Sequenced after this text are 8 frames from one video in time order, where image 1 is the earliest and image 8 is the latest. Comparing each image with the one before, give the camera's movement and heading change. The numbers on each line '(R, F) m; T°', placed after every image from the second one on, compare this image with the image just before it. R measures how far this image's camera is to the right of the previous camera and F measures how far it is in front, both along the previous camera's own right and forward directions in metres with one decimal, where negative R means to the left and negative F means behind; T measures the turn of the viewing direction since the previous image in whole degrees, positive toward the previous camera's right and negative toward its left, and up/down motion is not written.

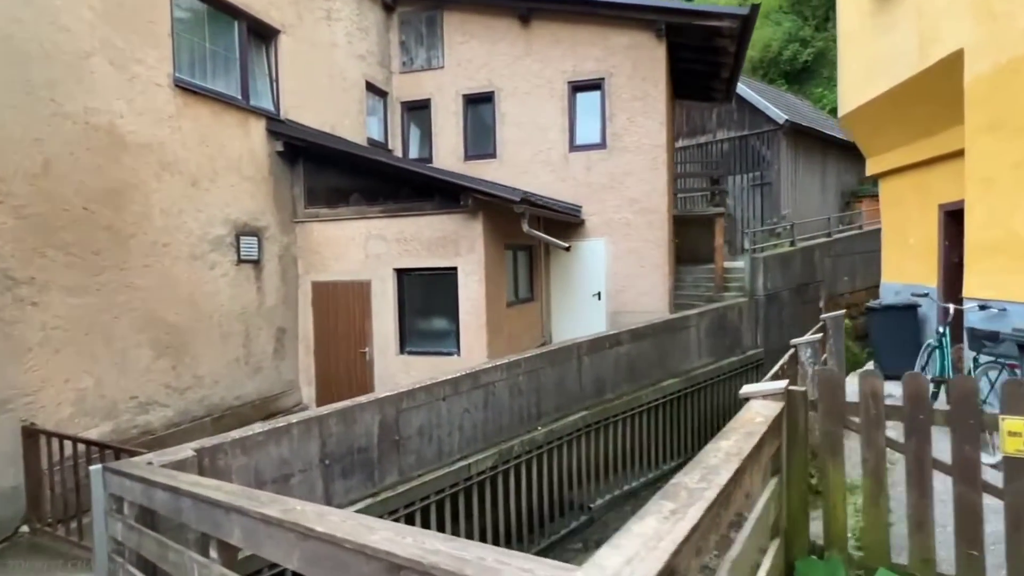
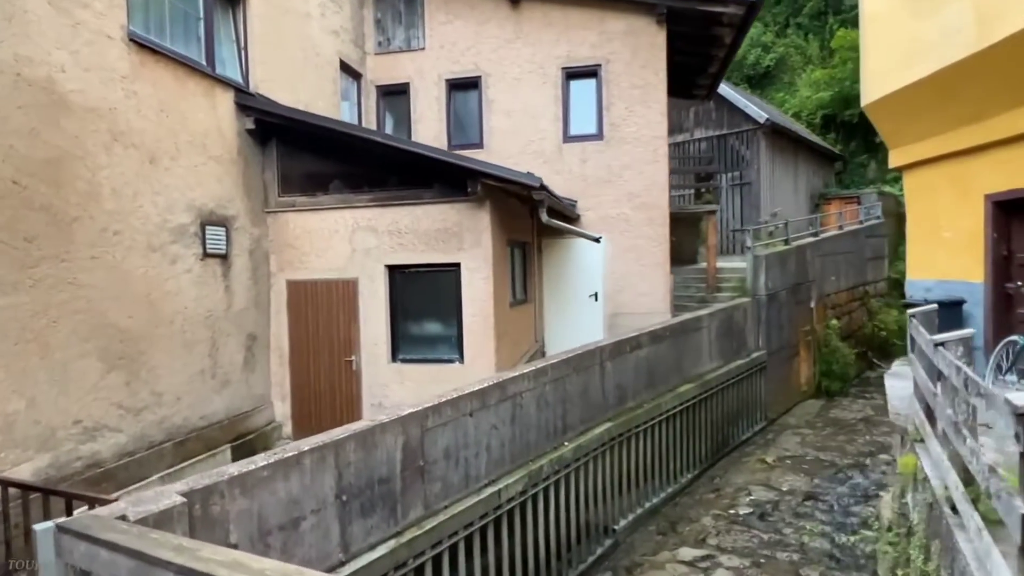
(-0.9, +0.9) m; +6°
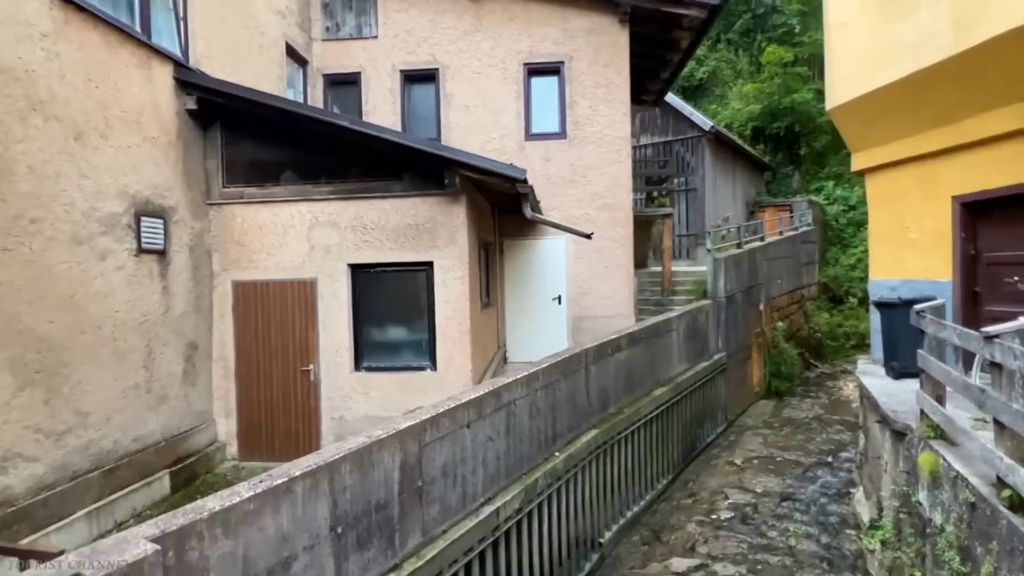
(-0.6, +0.5) m; +7°
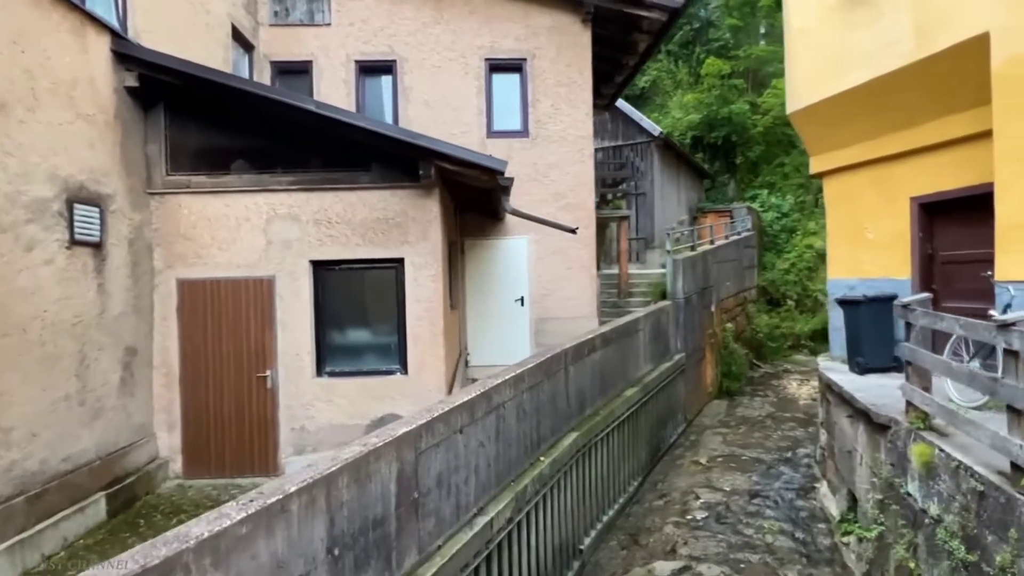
(-0.5, +0.3) m; +7°
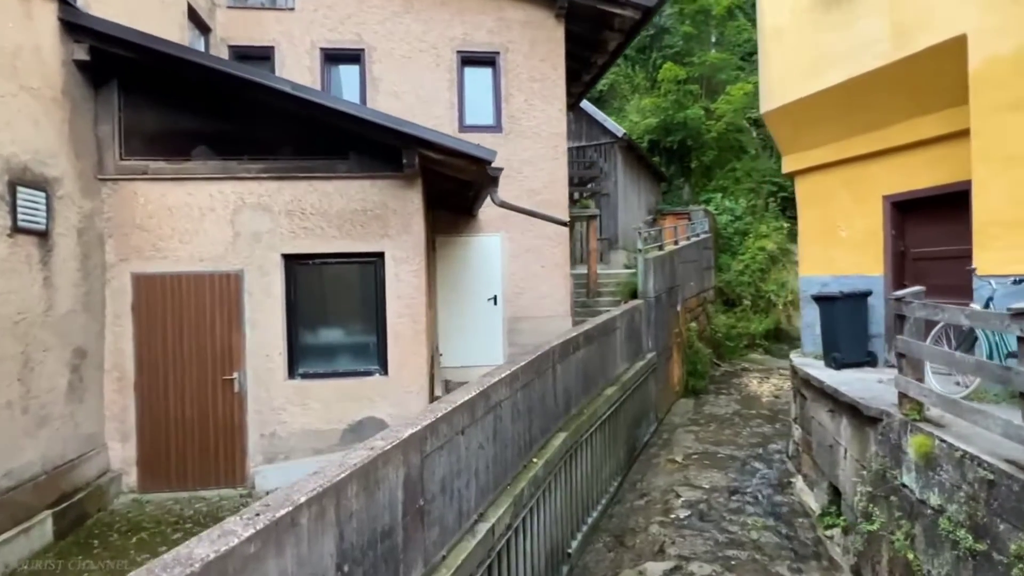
(-0.4, +0.3) m; +5°
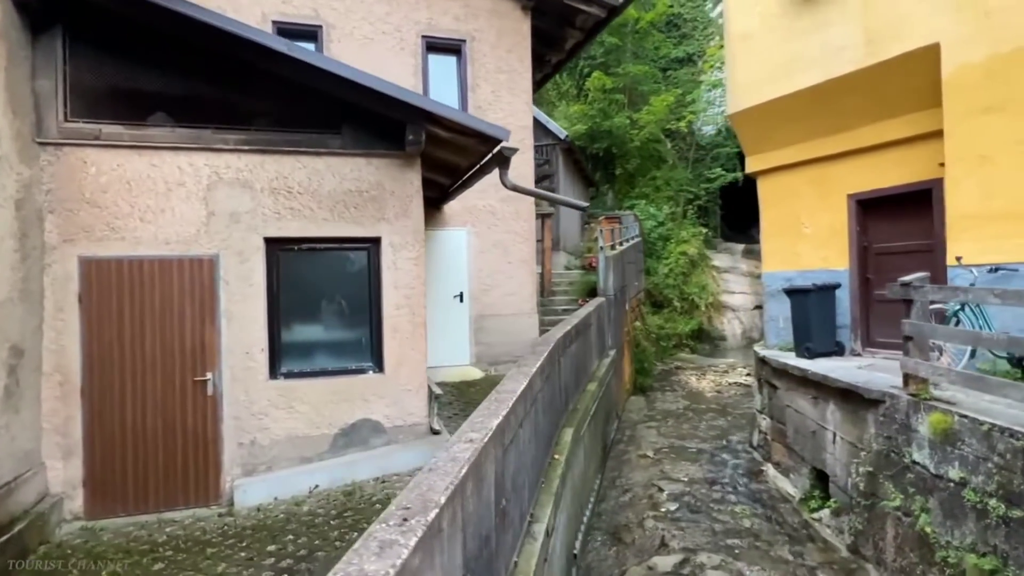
(-1.0, +0.4) m; +10°
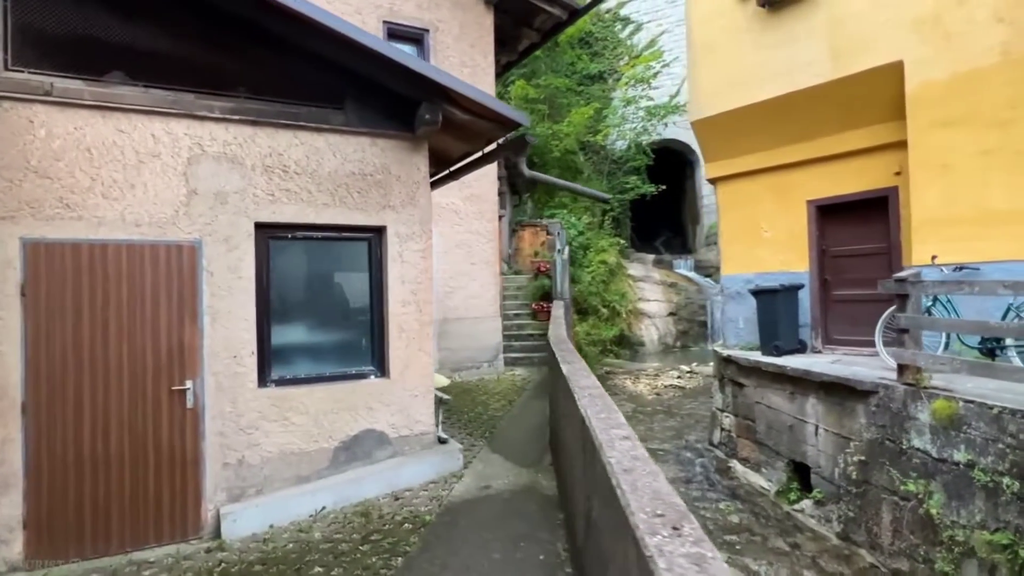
(-1.1, +0.4) m; +10°
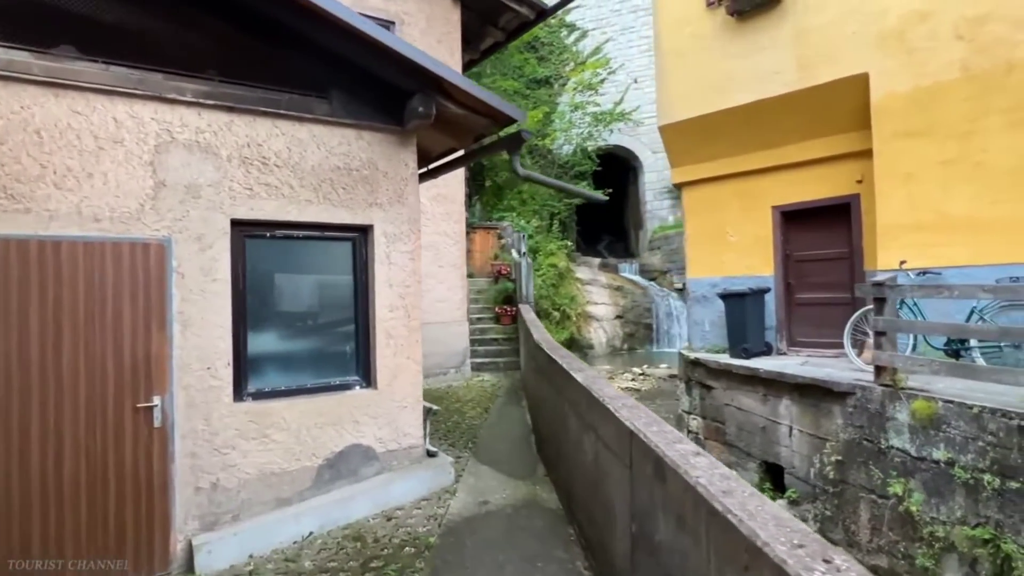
(-0.5, +0.2) m; +6°
